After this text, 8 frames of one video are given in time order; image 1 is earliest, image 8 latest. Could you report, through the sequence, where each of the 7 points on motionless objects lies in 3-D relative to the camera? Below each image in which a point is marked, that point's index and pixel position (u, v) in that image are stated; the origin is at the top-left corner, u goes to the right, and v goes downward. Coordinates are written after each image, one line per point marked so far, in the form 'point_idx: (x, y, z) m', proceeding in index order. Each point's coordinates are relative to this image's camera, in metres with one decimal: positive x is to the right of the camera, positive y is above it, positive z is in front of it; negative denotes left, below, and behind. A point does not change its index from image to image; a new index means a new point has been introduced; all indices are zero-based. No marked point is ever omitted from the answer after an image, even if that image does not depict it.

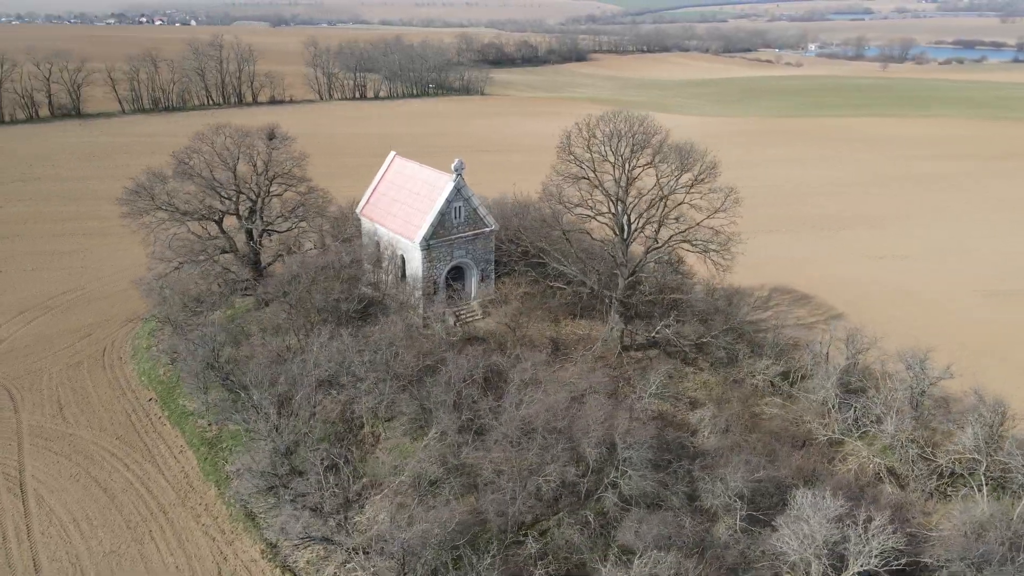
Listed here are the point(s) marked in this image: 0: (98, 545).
0: (-11.0, -6.9, +19.4) m
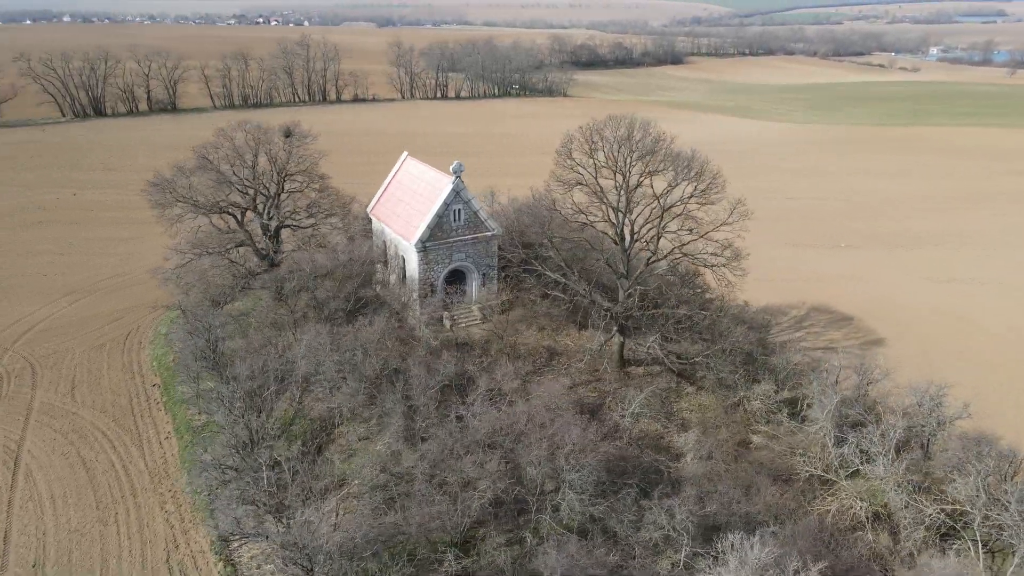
0: (-12.4, -6.5, +20.2) m
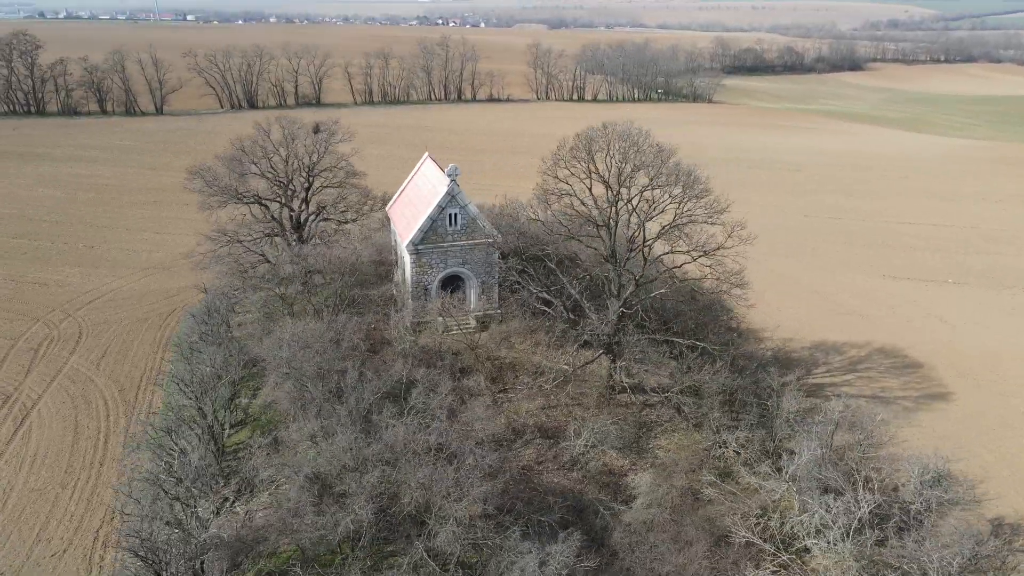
0: (-14.4, -5.8, +21.9) m
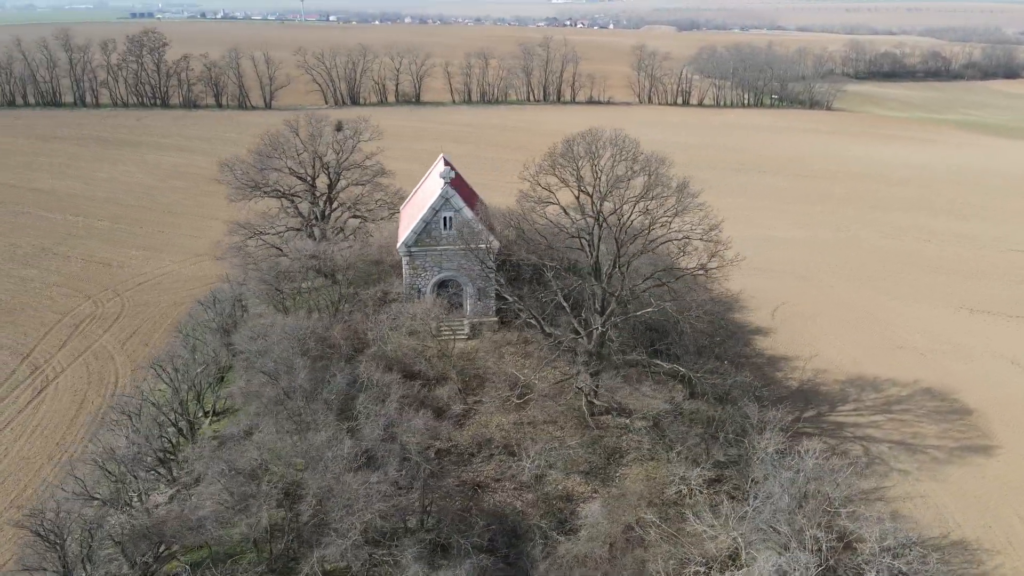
0: (-15.6, -5.2, +23.4) m
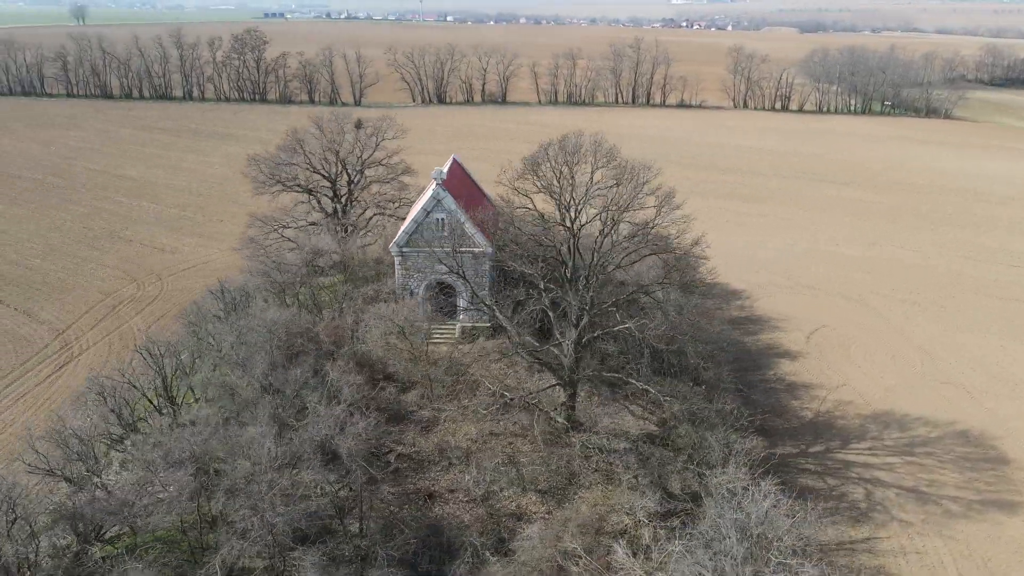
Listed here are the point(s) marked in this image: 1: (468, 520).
0: (-16.5, -4.5, +24.9) m
1: (-1.2, -6.3, +19.7) m
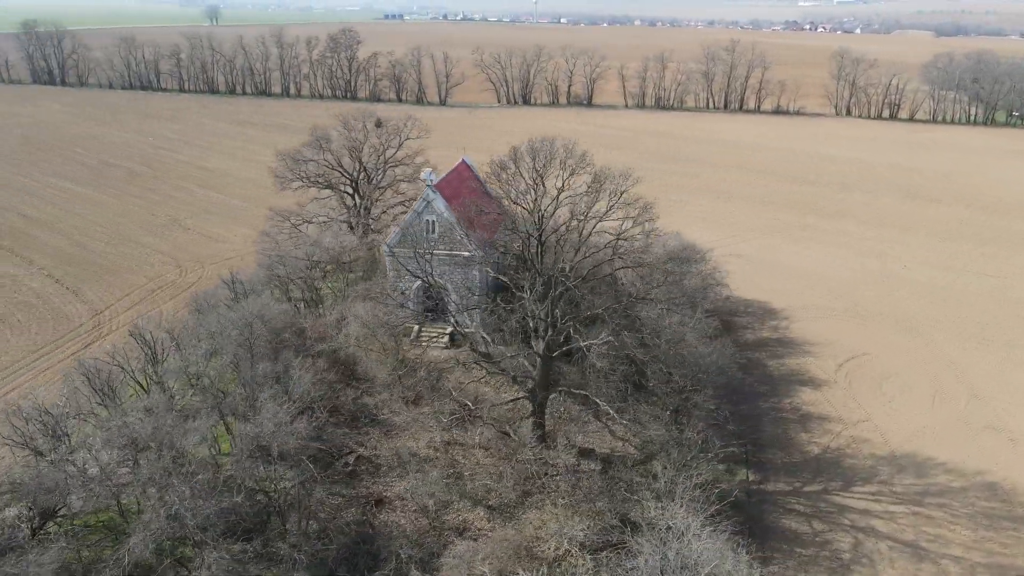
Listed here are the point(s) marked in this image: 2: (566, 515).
0: (-17.1, -3.9, +26.4) m
1: (-2.8, -6.4, +19.3) m
2: (+1.5, -6.0, +19.0) m
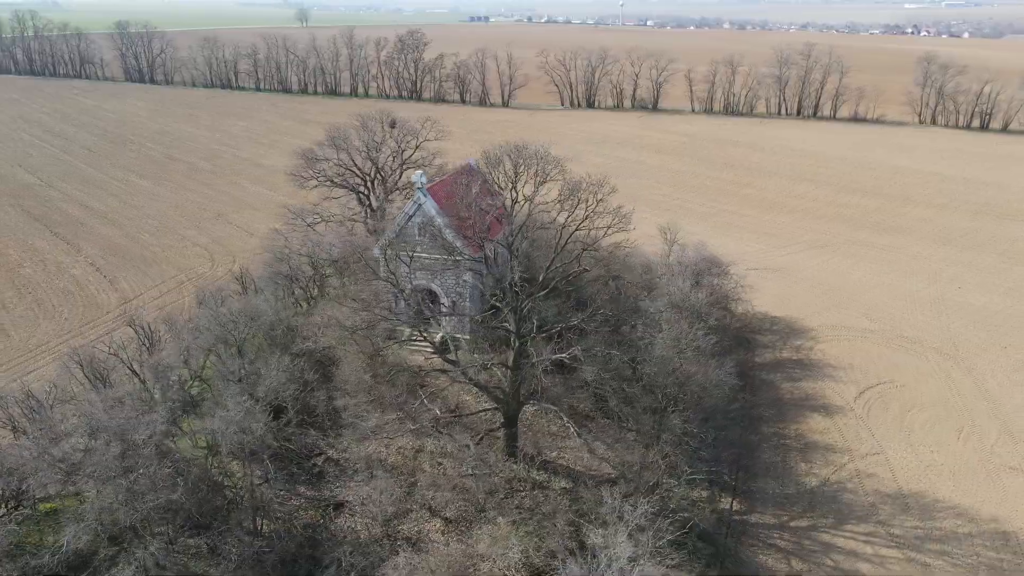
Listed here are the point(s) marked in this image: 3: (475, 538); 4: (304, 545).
0: (-17.4, -3.4, +27.7) m
1: (-4.0, -6.5, +19.1) m
2: (+0.2, -6.3, +18.3) m
3: (-0.8, -6.5, +18.6) m
4: (-5.3, -6.6, +18.5) m
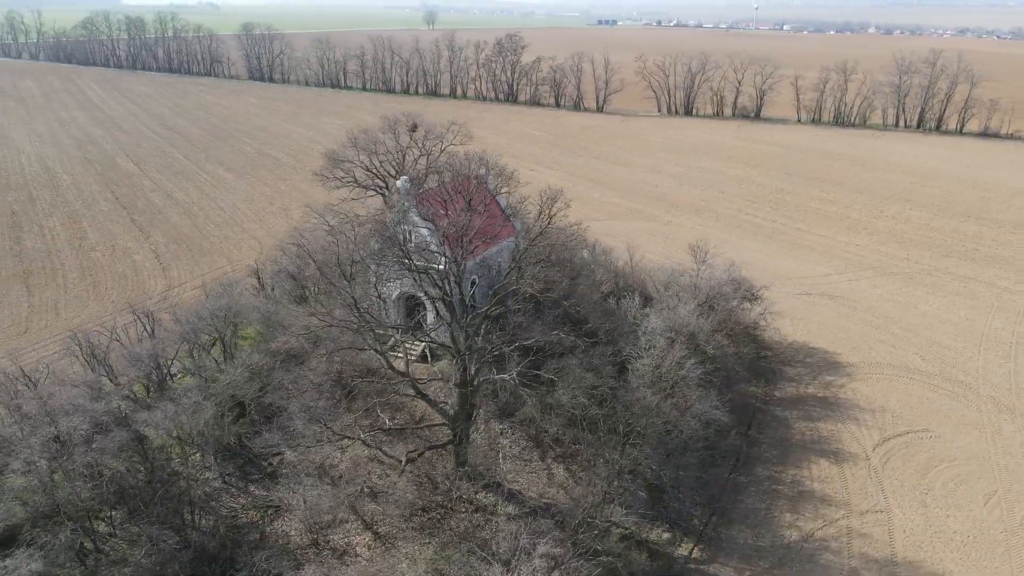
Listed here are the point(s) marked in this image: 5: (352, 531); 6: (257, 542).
0: (-17.5, -2.8, +29.6) m
1: (-5.9, -6.6, +19.0) m
2: (-1.8, -6.6, +17.6) m
3: (-2.8, -6.8, +18.1) m
4: (-7.2, -6.6, +18.7) m
5: (-4.1, -6.5, +19.2) m
6: (-6.6, -6.6, +18.9) m
